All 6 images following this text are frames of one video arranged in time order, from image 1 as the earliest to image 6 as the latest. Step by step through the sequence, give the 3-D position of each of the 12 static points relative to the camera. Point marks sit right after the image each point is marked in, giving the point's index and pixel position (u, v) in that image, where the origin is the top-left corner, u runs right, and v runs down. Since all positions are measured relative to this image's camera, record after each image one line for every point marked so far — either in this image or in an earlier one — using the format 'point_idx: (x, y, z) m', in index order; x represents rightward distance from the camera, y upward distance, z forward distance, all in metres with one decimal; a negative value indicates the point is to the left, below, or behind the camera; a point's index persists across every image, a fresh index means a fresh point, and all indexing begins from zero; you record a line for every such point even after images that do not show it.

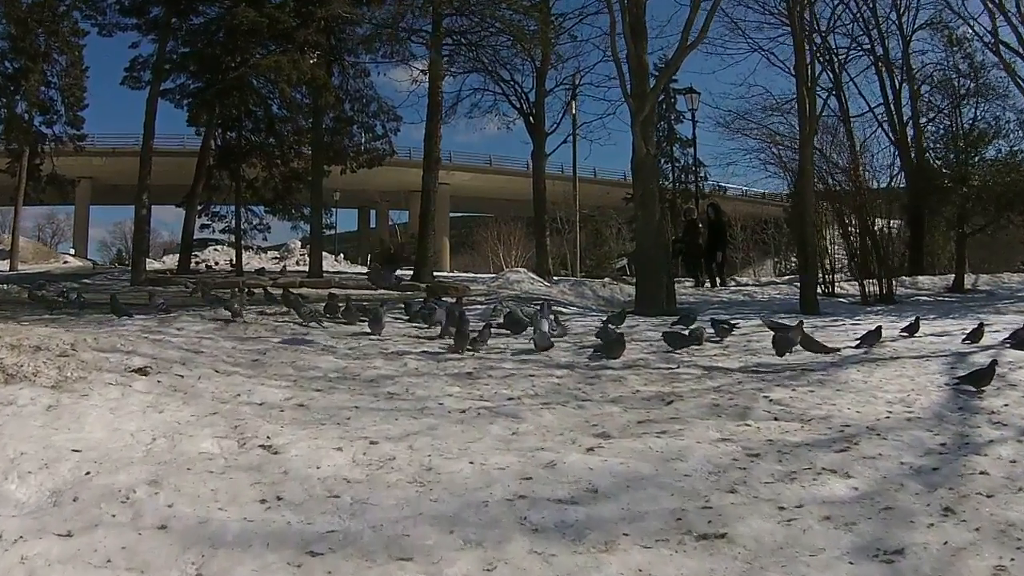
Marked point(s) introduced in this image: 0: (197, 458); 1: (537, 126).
0: (-2.0, -1.1, +2.9) m
1: (+1.0, +6.7, +19.5) m
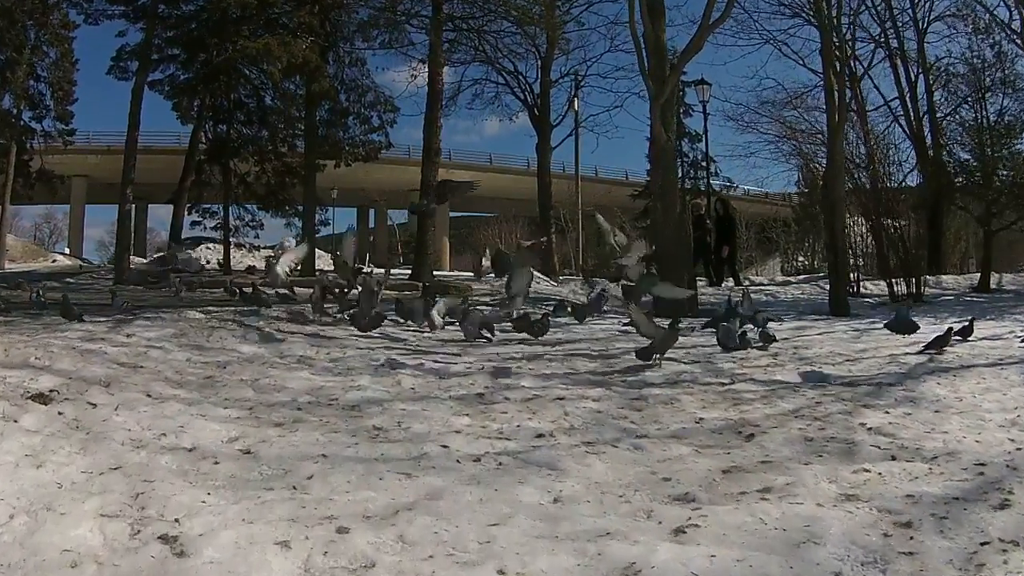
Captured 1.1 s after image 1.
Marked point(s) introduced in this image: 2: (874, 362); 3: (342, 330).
0: (-1.8, -1.1, +1.8) m
1: (+1.2, +6.8, +18.5) m
2: (+5.2, -1.1, +6.6) m
3: (-2.3, -0.5, +6.0) m
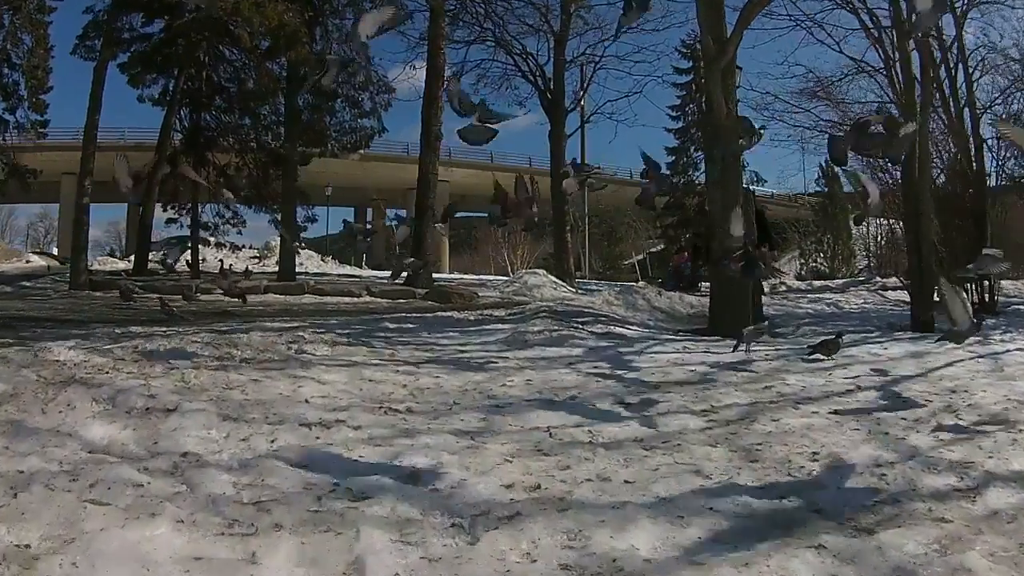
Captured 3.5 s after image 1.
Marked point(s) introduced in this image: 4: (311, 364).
0: (-1.4, -1.3, -0.3) m
1: (+1.5, +6.5, +16.3) m
2: (+5.6, -1.3, +4.5) m
3: (-1.9, -0.6, +3.9) m
4: (-1.7, -0.7, +3.9) m
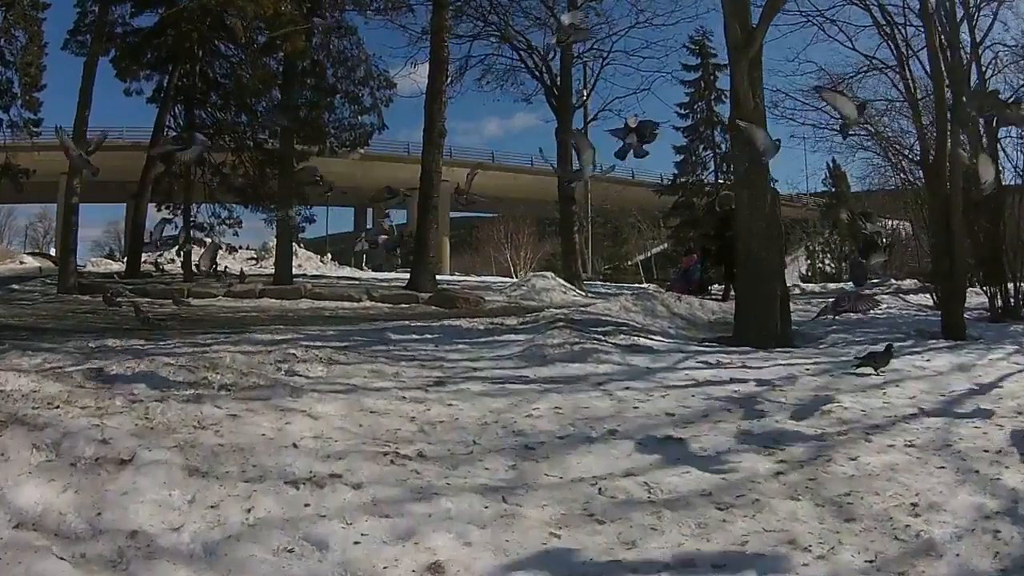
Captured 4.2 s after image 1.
0: (-1.2, -1.4, -0.9) m
1: (+1.7, +6.4, +15.8) m
2: (+5.8, -1.4, +3.9) m
3: (-1.7, -0.7, +3.3) m
4: (-1.5, -0.8, +3.3) m
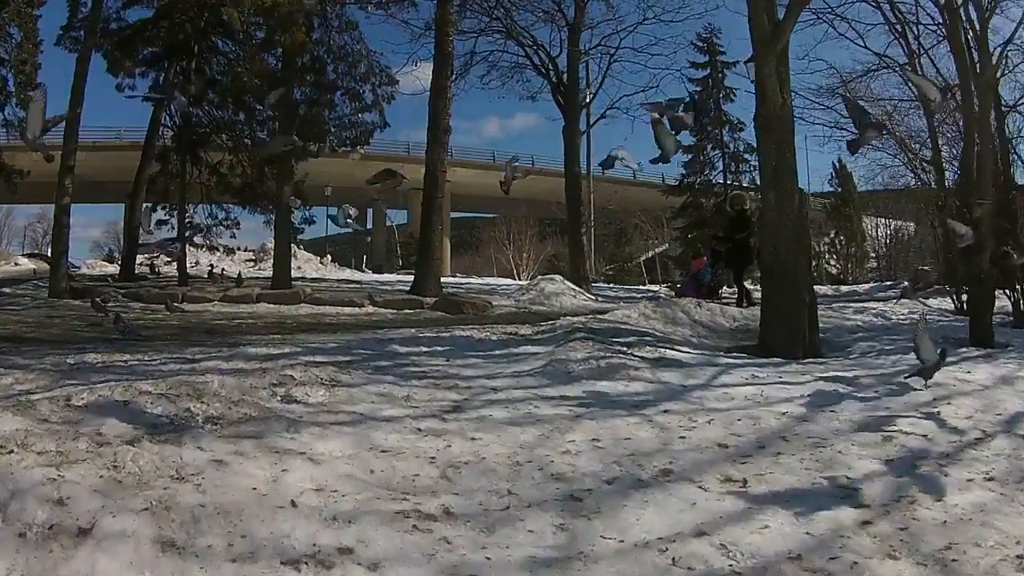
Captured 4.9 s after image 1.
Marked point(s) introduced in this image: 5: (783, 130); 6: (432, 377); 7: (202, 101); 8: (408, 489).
0: (-0.9, -1.5, -1.3) m
1: (+1.9, +6.3, +15.3) m
2: (+6.0, -1.5, +3.5) m
3: (-1.5, -0.8, +2.8) m
4: (-1.3, -0.8, +2.8) m
5: (+4.3, +2.5, +7.3) m
6: (-0.7, -0.8, +4.2) m
7: (-10.8, +6.5, +16.0) m
8: (-0.5, -1.0, +2.2) m
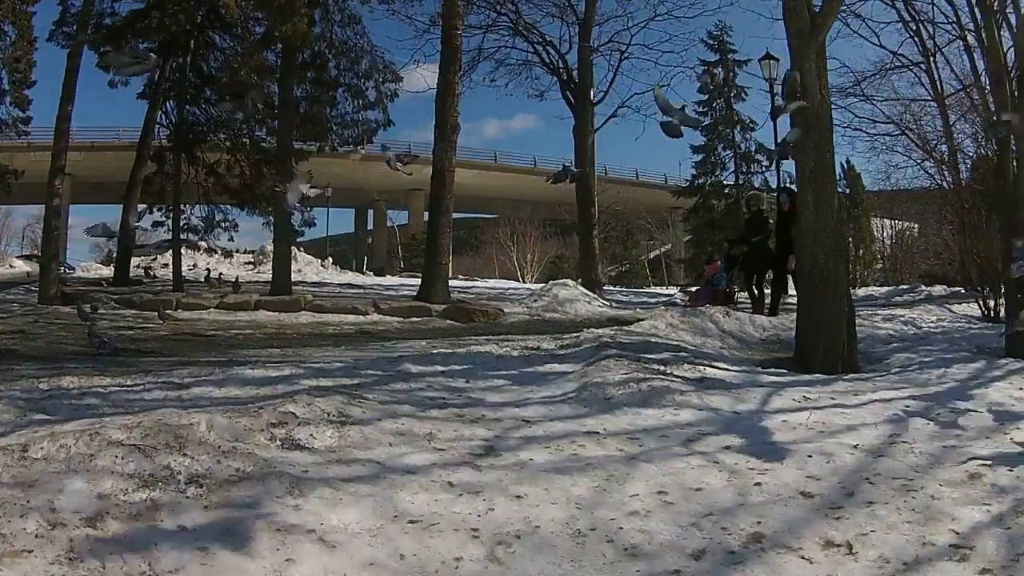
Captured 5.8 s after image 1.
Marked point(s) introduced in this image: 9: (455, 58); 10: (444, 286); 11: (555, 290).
0: (-0.7, -1.6, -1.9) m
1: (+2.2, +6.2, +14.8) m
2: (+6.3, -1.6, +3.0) m
3: (-1.2, -1.0, +2.3) m
4: (-1.0, -1.0, +2.3) m
5: (+4.6, +2.3, +6.8) m
6: (-0.4, -0.9, +3.7) m
7: (-10.5, +6.4, +15.5) m
8: (-0.2, -1.1, +1.7) m
9: (-1.3, +5.6, +11.2) m
10: (-1.6, 0.0, +11.1) m
11: (+1.0, -0.1, +10.8) m
